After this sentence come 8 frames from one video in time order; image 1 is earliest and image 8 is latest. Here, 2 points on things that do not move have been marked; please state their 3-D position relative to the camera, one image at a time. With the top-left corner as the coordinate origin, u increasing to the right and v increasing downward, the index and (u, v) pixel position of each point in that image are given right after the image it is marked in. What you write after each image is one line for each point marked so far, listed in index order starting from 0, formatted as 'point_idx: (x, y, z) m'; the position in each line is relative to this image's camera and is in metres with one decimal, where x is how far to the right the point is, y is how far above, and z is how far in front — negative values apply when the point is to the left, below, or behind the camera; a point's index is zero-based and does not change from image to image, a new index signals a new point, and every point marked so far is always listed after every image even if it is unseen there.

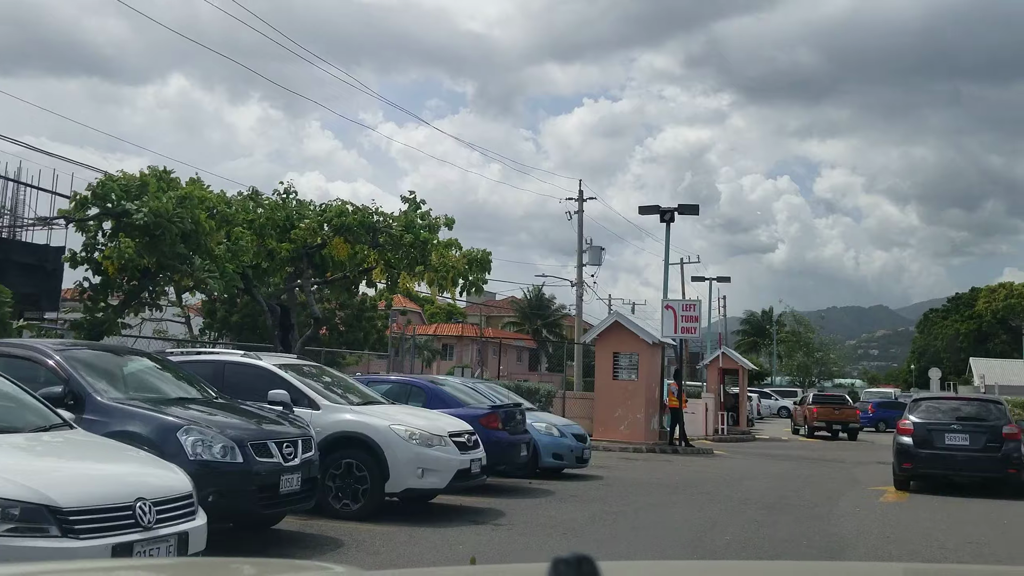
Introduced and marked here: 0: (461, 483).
0: (-0.5, -1.9, +8.8) m
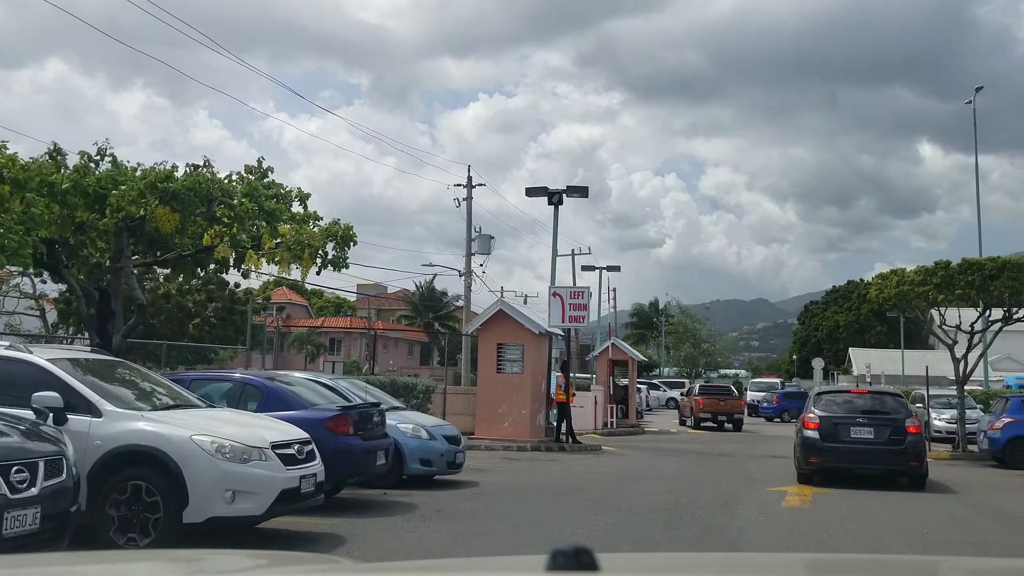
0: (-1.7, -1.7, +7.0) m
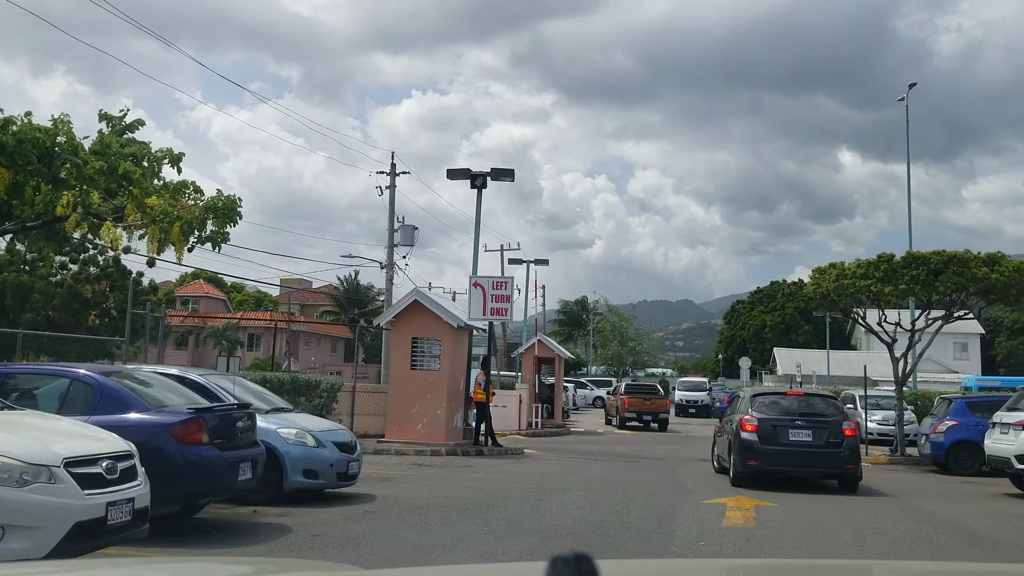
0: (-2.4, -1.5, +5.2) m
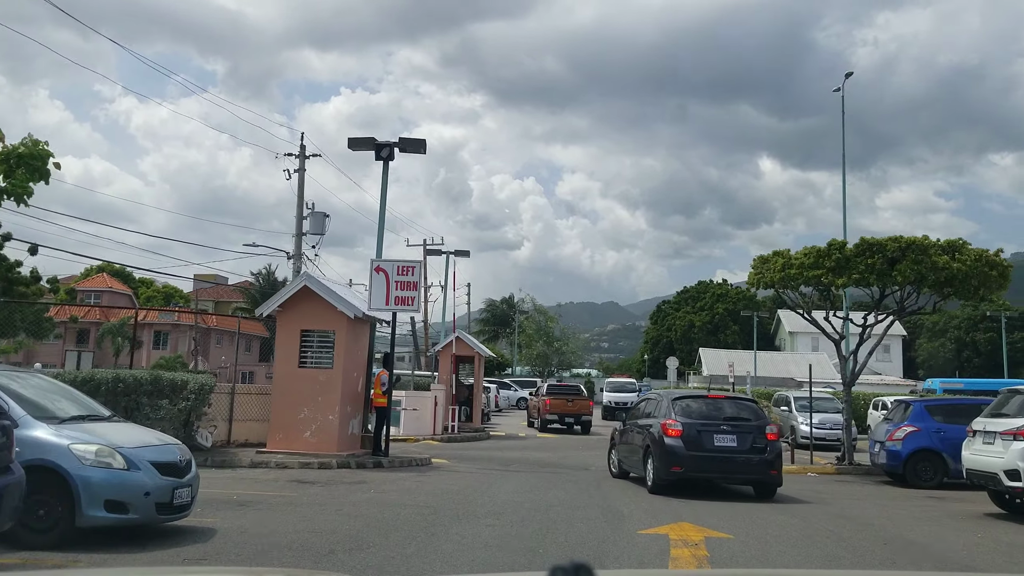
0: (-3.0, -1.2, +2.6) m
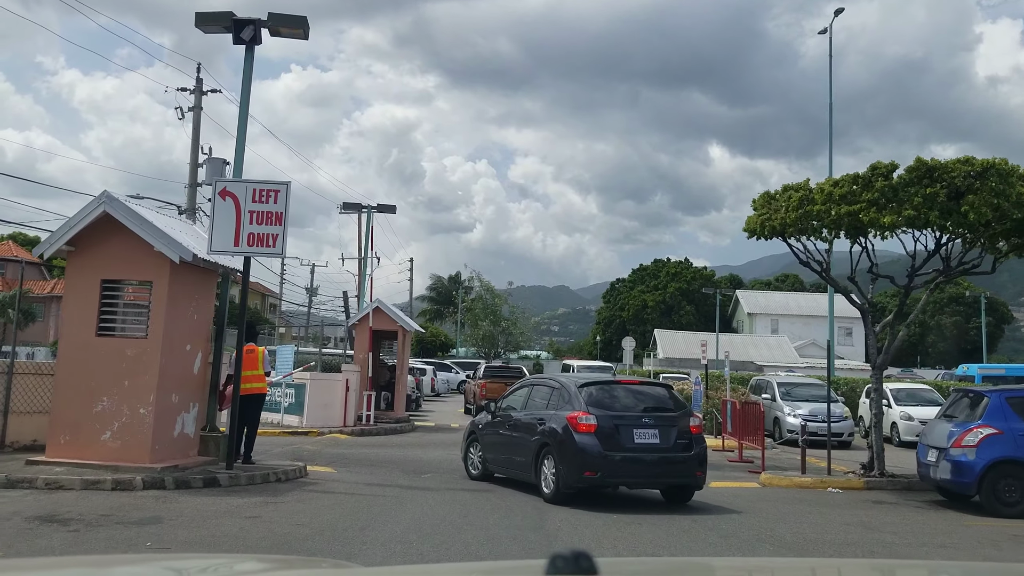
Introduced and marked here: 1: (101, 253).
0: (-3.4, -0.6, -2.3) m
1: (-4.6, +0.4, +10.2) m
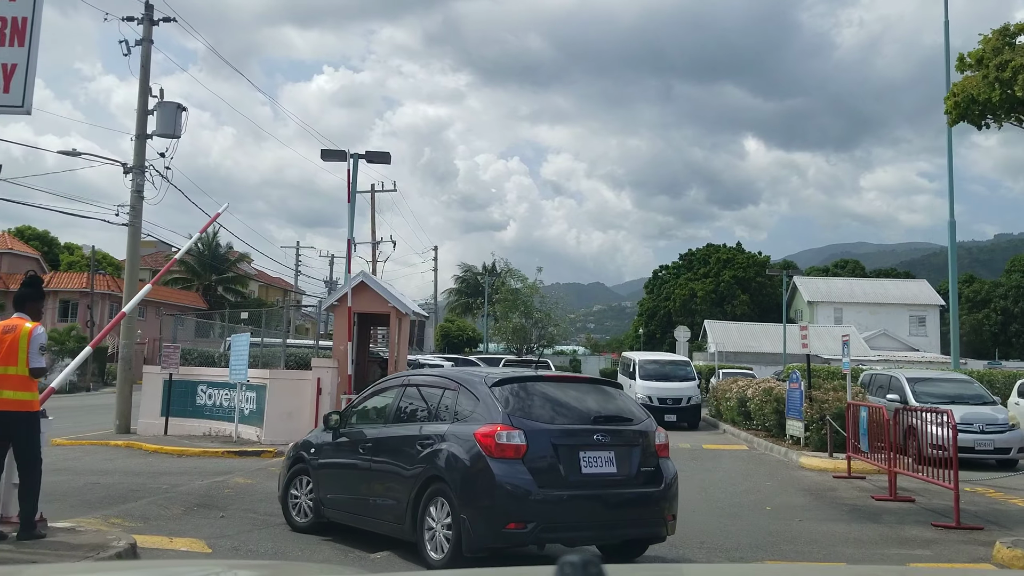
0: (-3.8, -0.1, -7.9) m
1: (-4.6, +1.0, +4.6) m
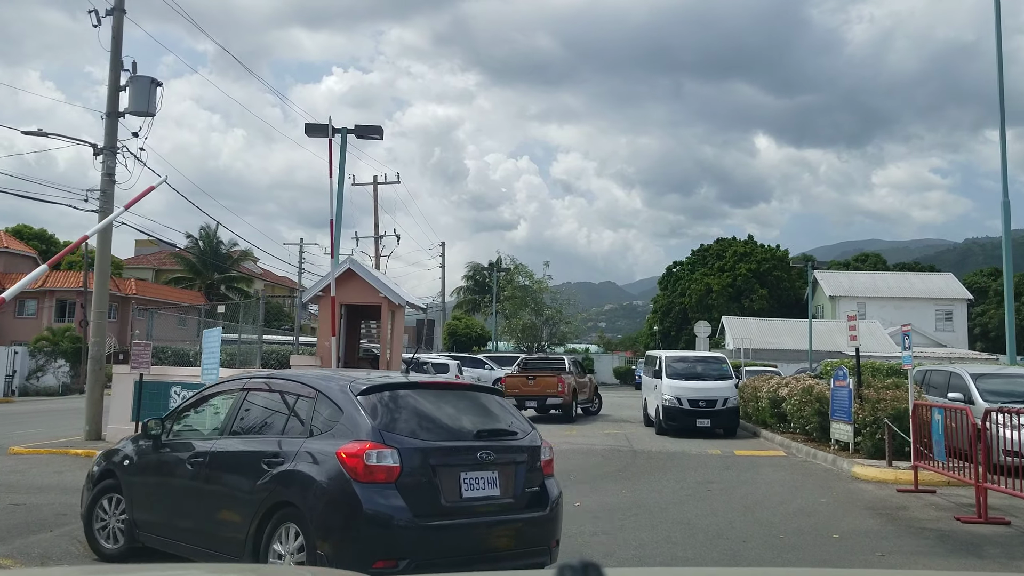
0: (-4.0, +0.1, -9.8) m
1: (-4.6, +1.2, +2.7) m
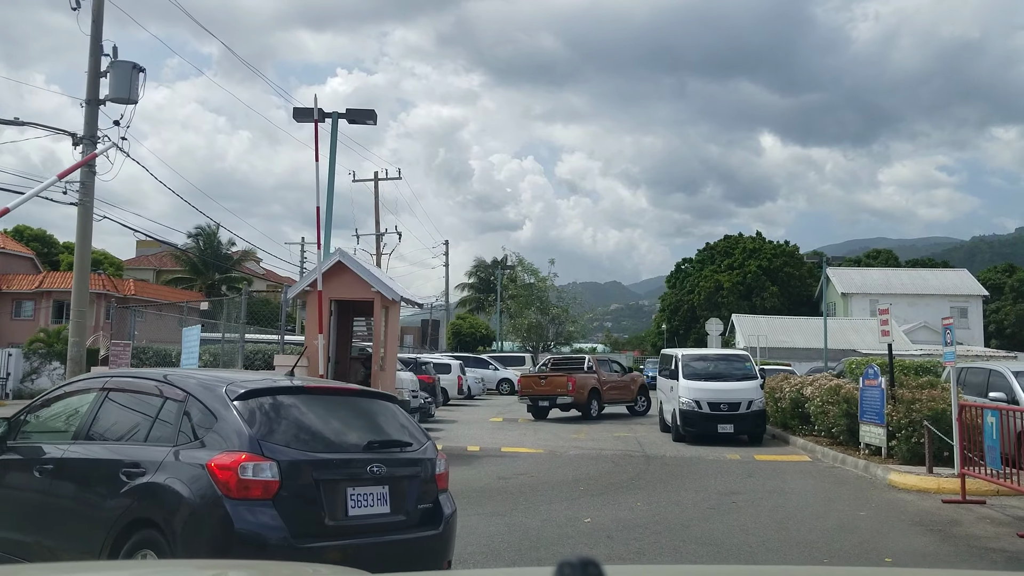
0: (-4.1, +0.2, -10.9) m
1: (-4.6, +1.2, +1.6) m
